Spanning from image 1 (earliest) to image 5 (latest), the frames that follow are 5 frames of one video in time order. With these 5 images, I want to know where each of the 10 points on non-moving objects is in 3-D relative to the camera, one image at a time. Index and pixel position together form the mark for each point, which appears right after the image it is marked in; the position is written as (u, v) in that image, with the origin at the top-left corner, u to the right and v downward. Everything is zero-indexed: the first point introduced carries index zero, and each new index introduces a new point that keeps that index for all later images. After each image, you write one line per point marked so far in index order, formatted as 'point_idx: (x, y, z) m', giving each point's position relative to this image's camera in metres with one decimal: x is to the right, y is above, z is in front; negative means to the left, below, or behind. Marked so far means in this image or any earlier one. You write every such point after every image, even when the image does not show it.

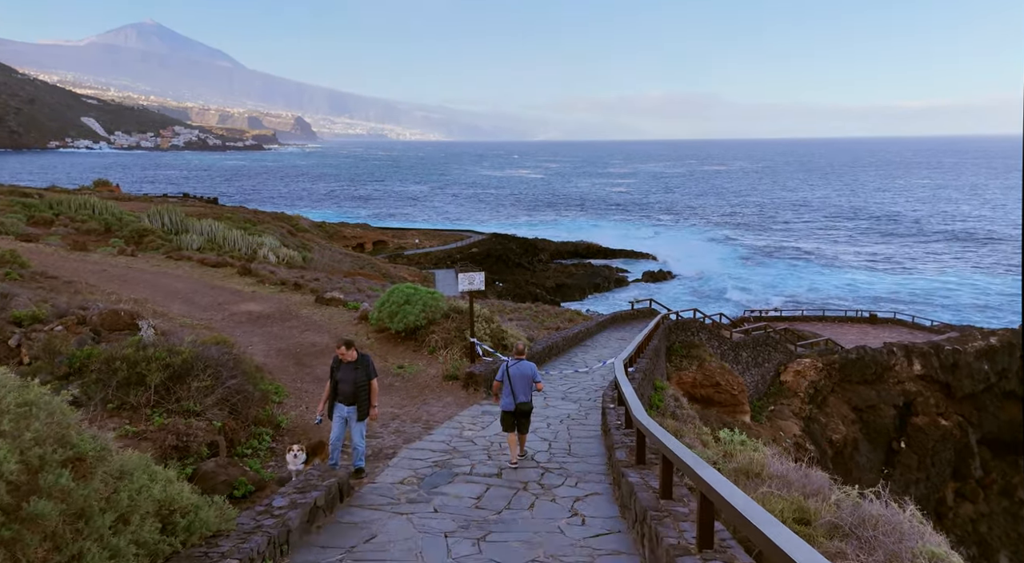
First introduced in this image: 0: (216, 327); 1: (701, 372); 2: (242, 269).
0: (-5.4, -0.8, +13.3) m
1: (+4.9, -2.3, +19.2) m
2: (-6.8, +0.3, +18.1) m
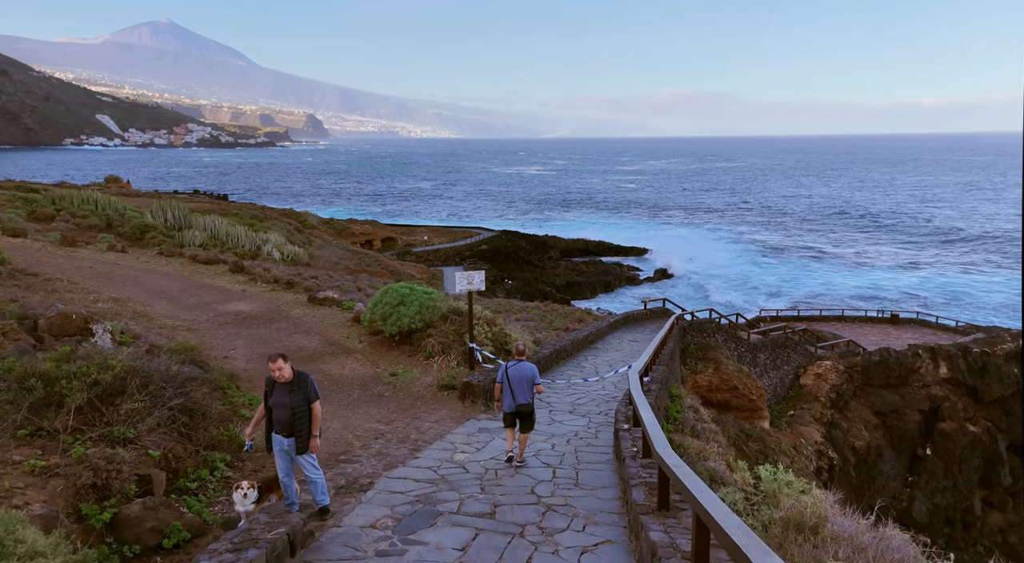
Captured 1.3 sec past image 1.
0: (-5.4, -0.8, +12.4) m
1: (+5.0, -2.3, +18.1) m
2: (-6.6, +0.3, +17.2) m
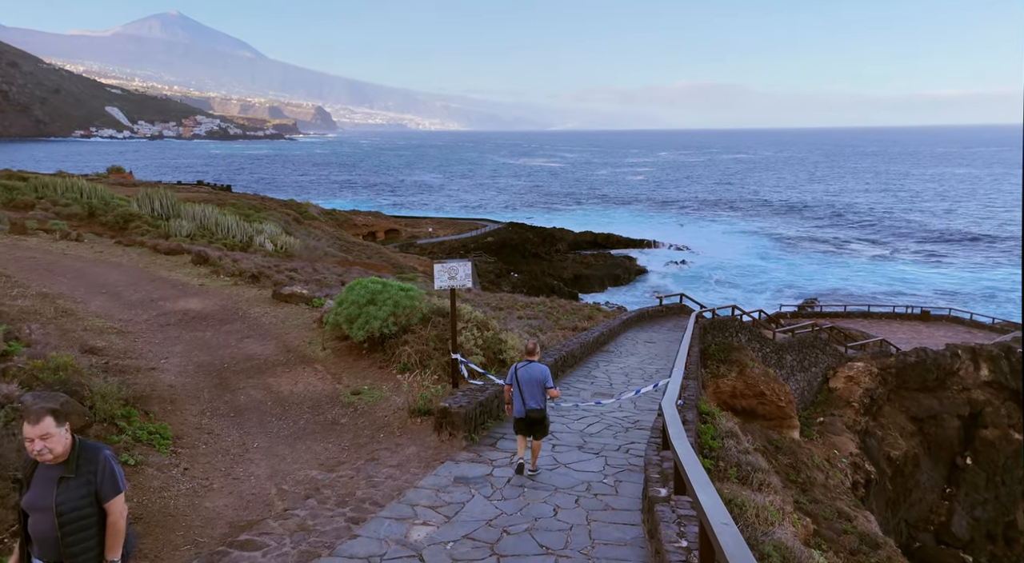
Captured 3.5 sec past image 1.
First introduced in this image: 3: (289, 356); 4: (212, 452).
0: (-5.4, -0.7, +10.2) m
1: (+5.1, -2.2, +15.9) m
2: (-6.6, +0.5, +15.1) m
3: (-2.9, -1.0, +9.5) m
4: (-2.7, -1.5, +6.4) m
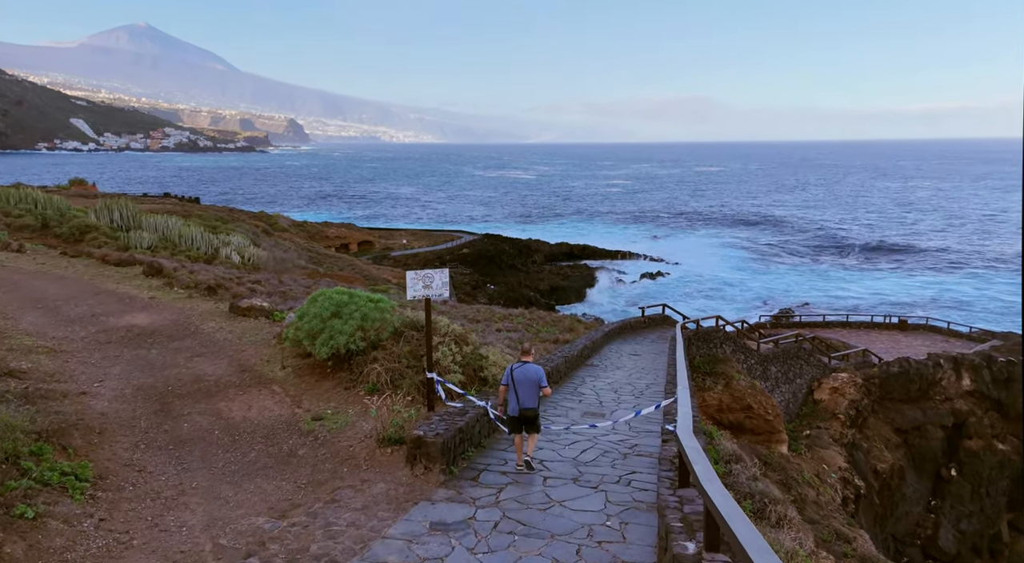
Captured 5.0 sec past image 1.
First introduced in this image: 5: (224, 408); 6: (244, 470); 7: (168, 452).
0: (-5.6, -0.9, +9.1) m
1: (+4.6, -2.4, +15.1) m
2: (-7.0, +0.2, +14.0) m
3: (-3.1, -1.1, +8.4) m
4: (-2.8, -1.6, +5.4) m
5: (-3.0, -1.3, +7.5) m
6: (-2.2, -1.6, +6.0) m
7: (-3.0, -1.5, +6.4) m
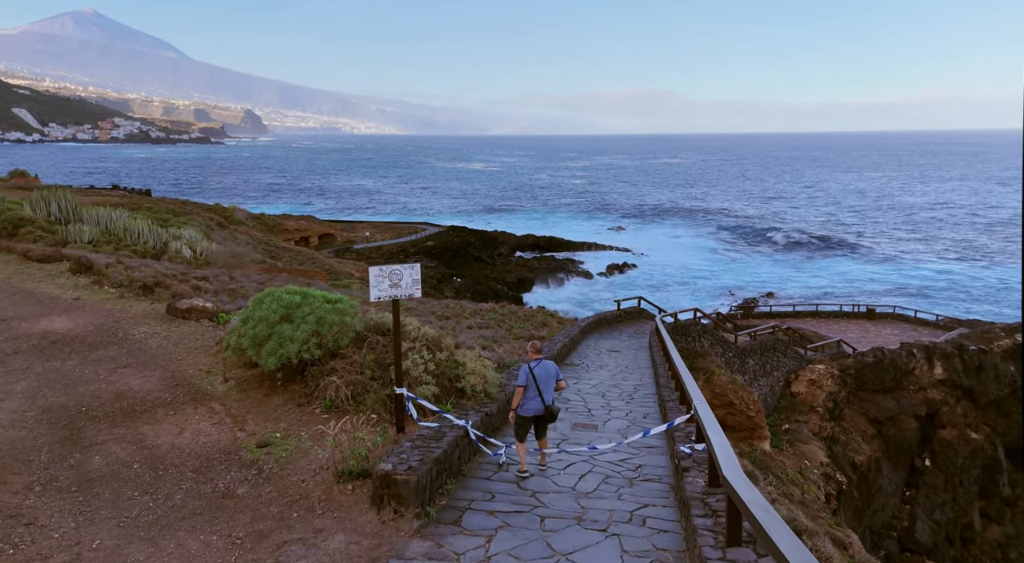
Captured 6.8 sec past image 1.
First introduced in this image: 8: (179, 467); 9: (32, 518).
0: (-5.9, -0.9, +7.7) m
1: (+4.1, -2.2, +14.2) m
2: (-7.5, +0.3, +12.5) m
3: (-3.3, -1.1, +7.1) m
4: (-2.8, -1.6, +4.1) m
5: (-3.1, -1.3, +6.2) m
6: (-2.3, -1.6, +4.8) m
7: (-3.1, -1.5, +5.1) m
8: (-2.6, -1.4, +5.6) m
9: (-3.1, -1.5, +4.7) m
